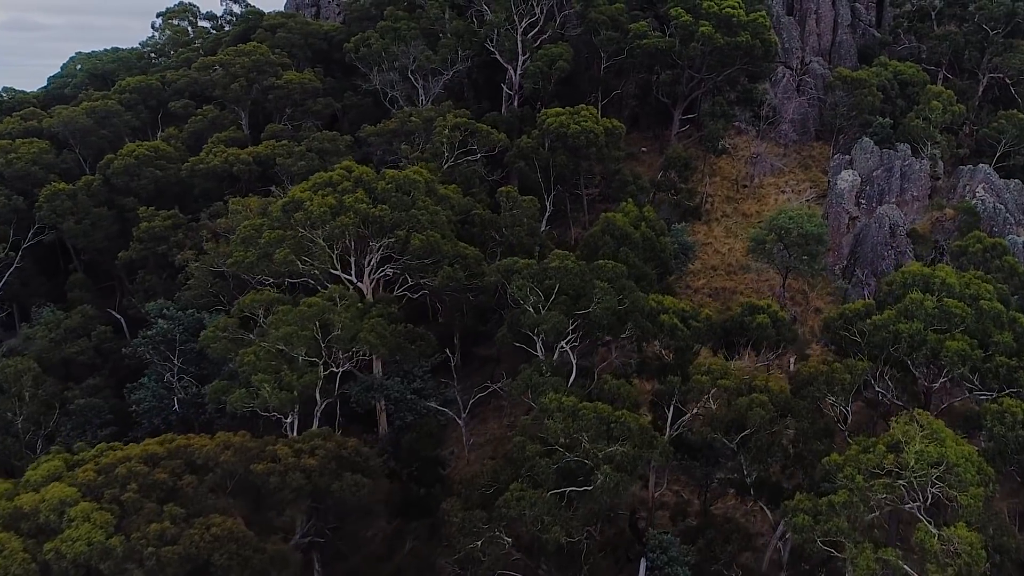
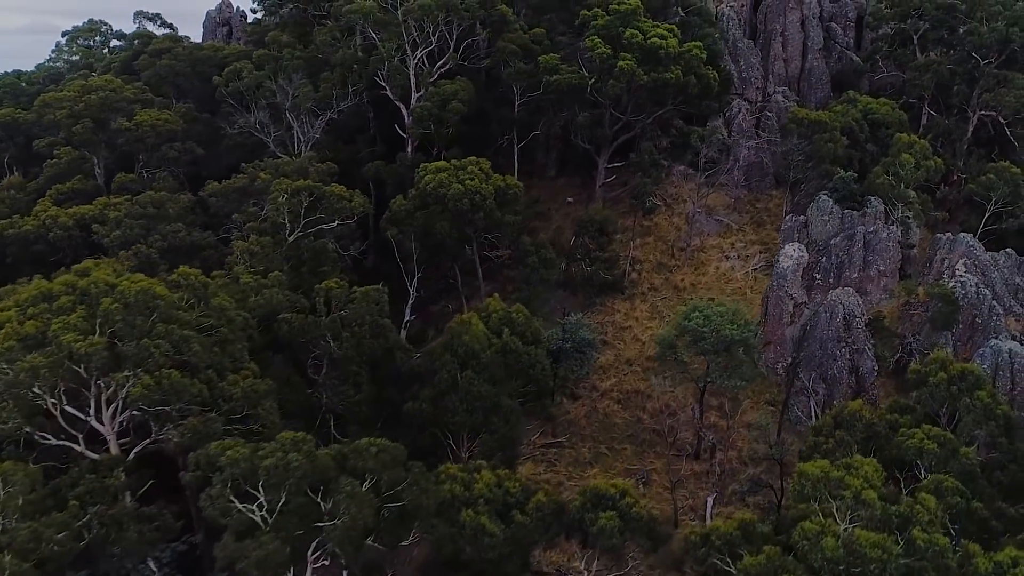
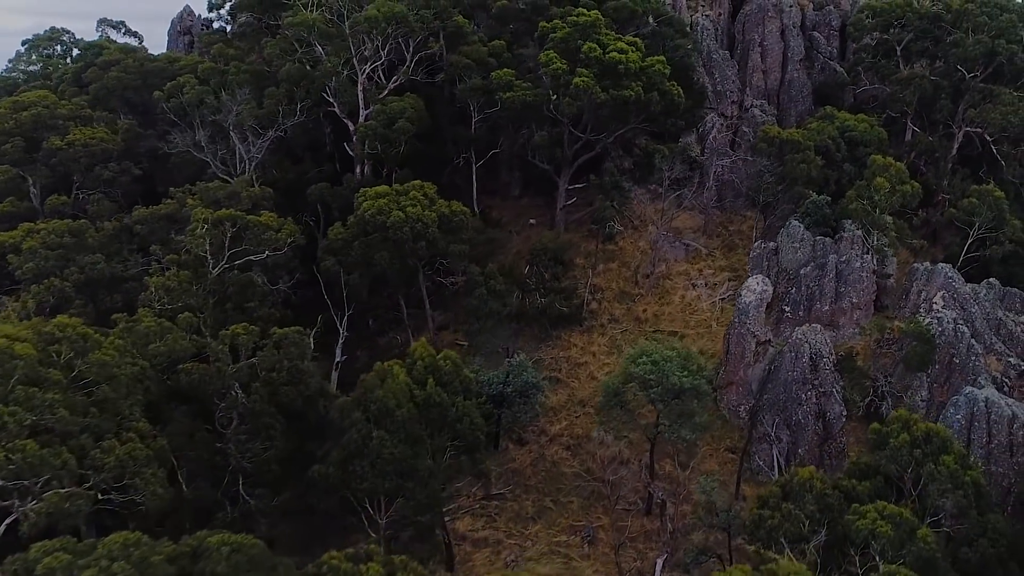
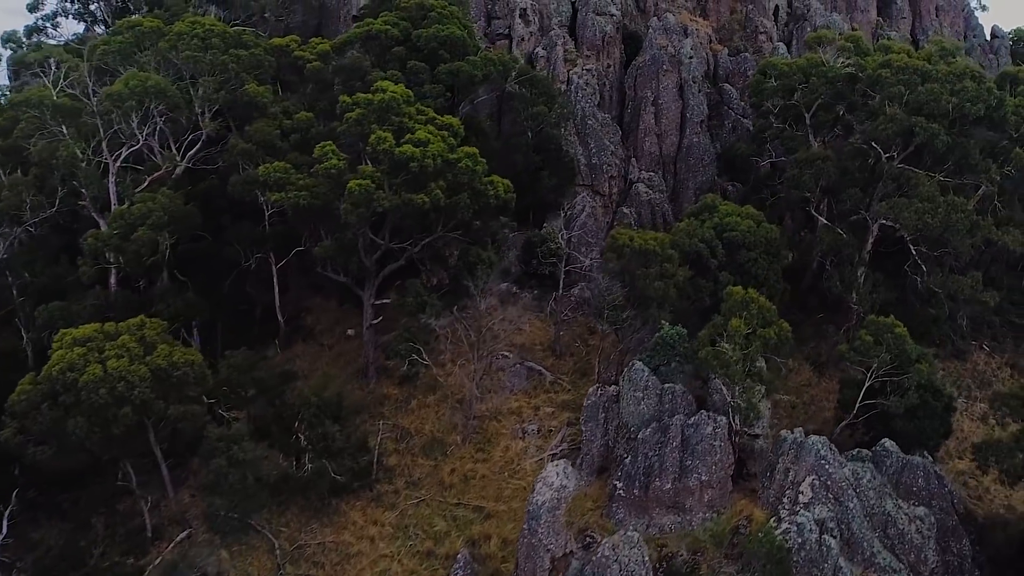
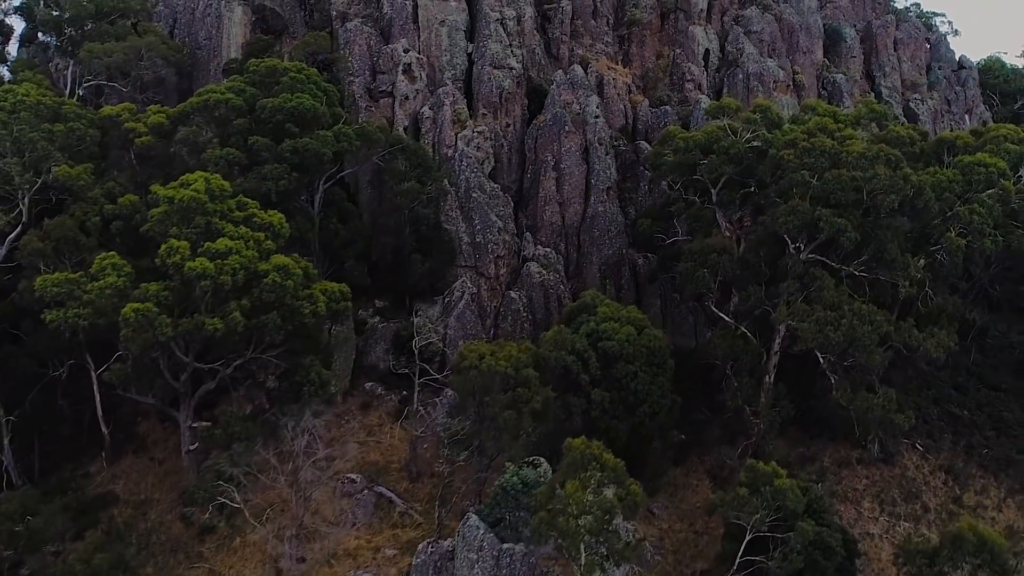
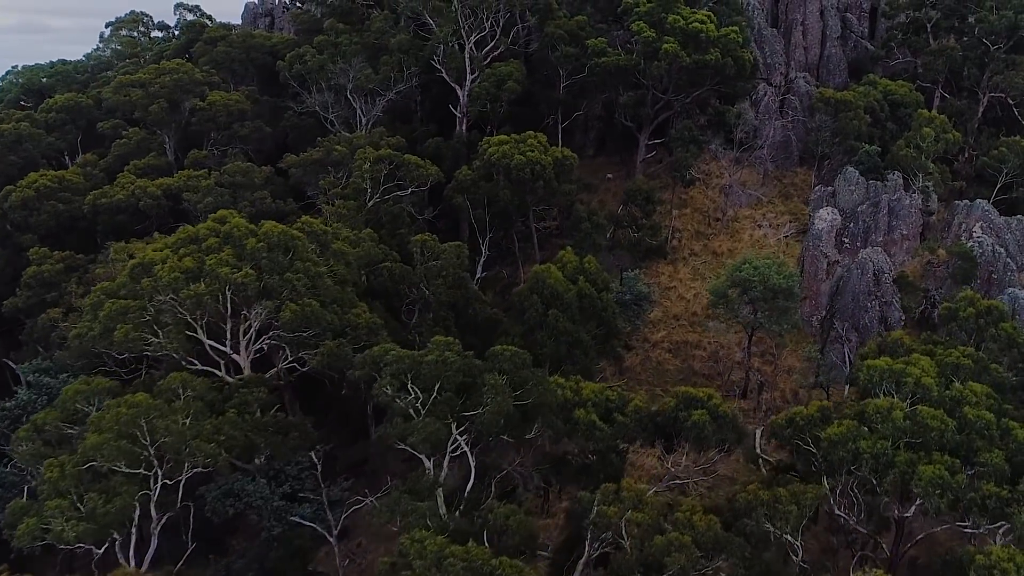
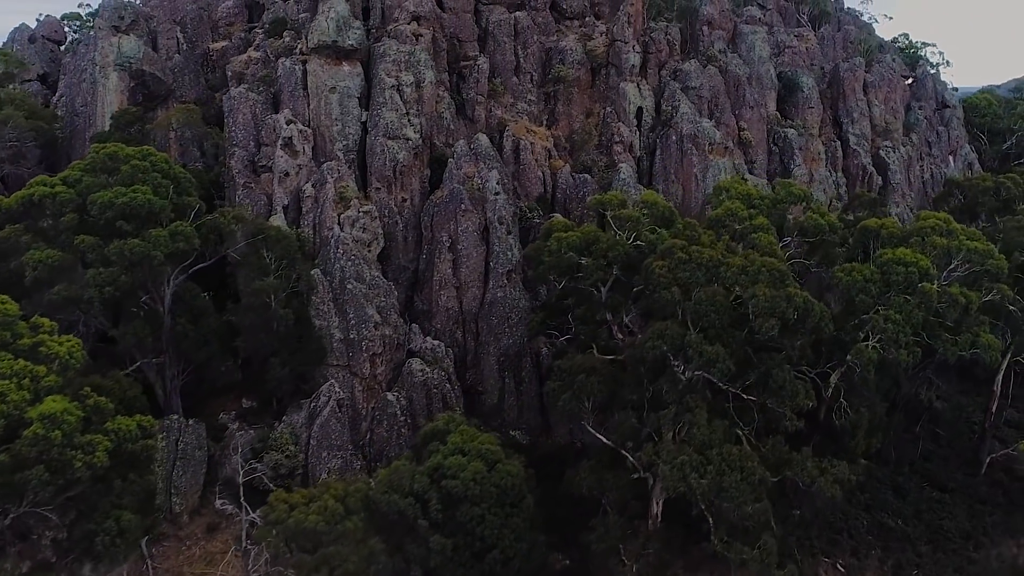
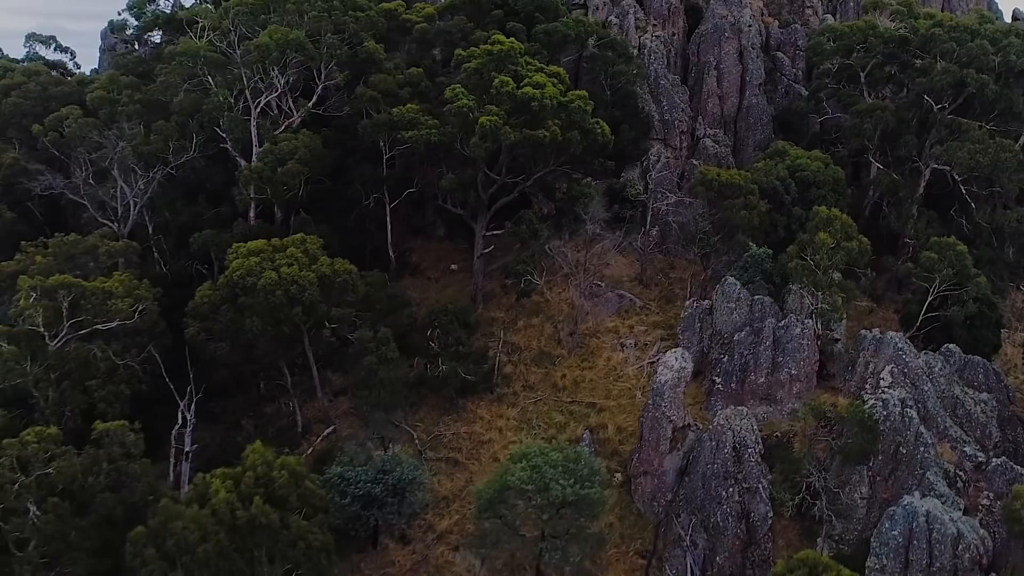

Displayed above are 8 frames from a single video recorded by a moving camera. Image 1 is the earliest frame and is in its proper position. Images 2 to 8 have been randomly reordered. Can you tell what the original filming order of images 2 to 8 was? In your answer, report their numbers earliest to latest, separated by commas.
6, 2, 3, 8, 4, 5, 7
